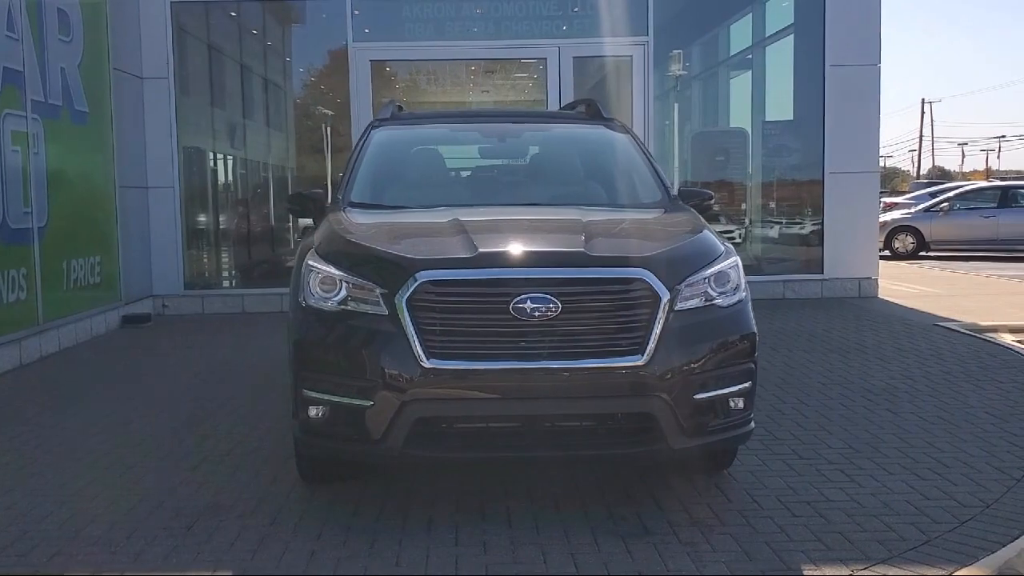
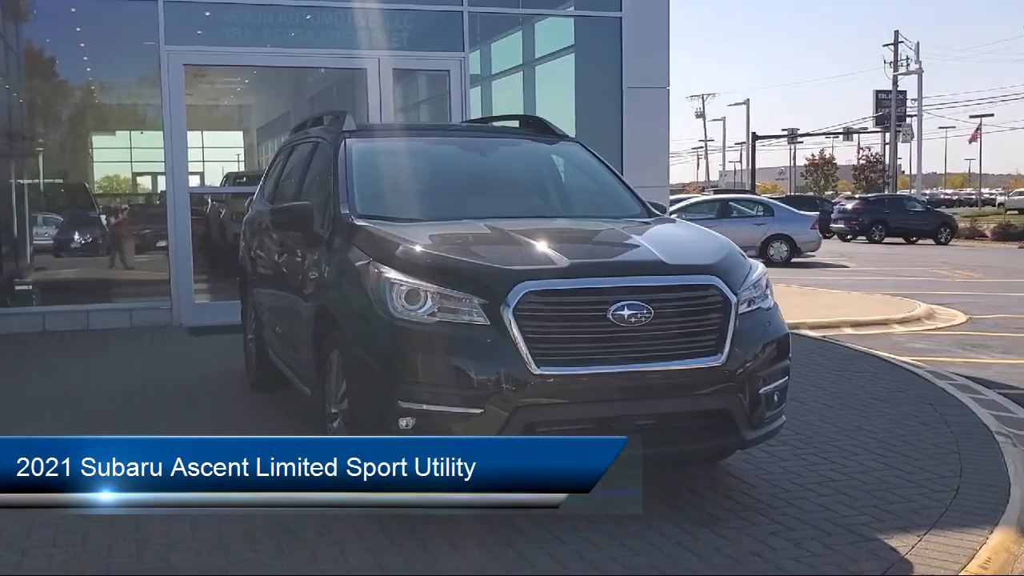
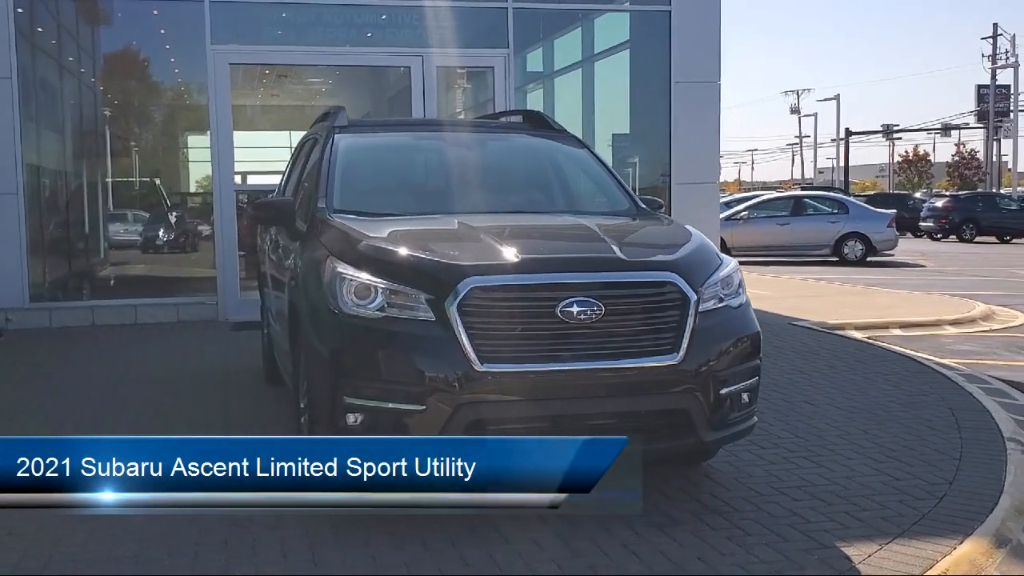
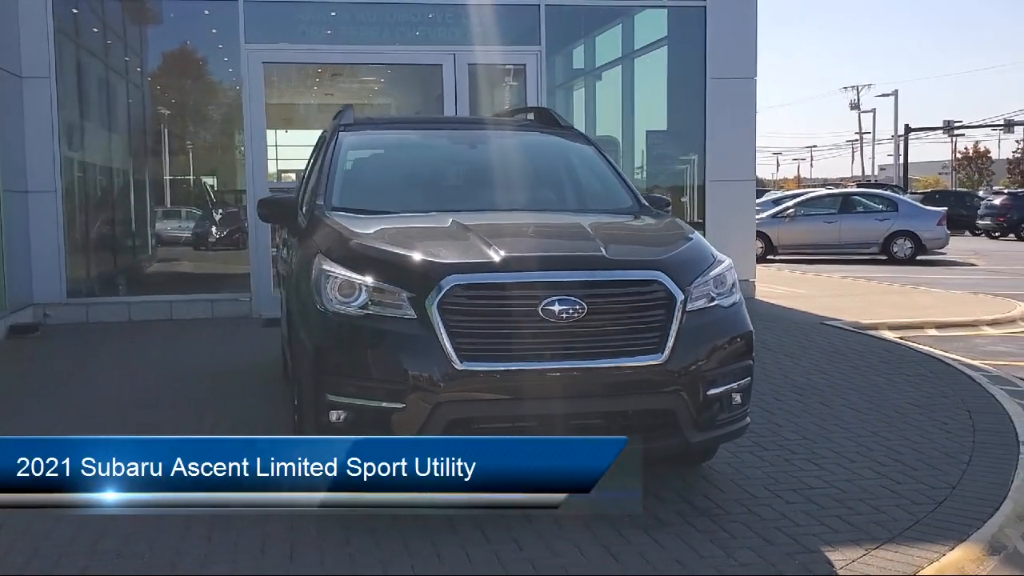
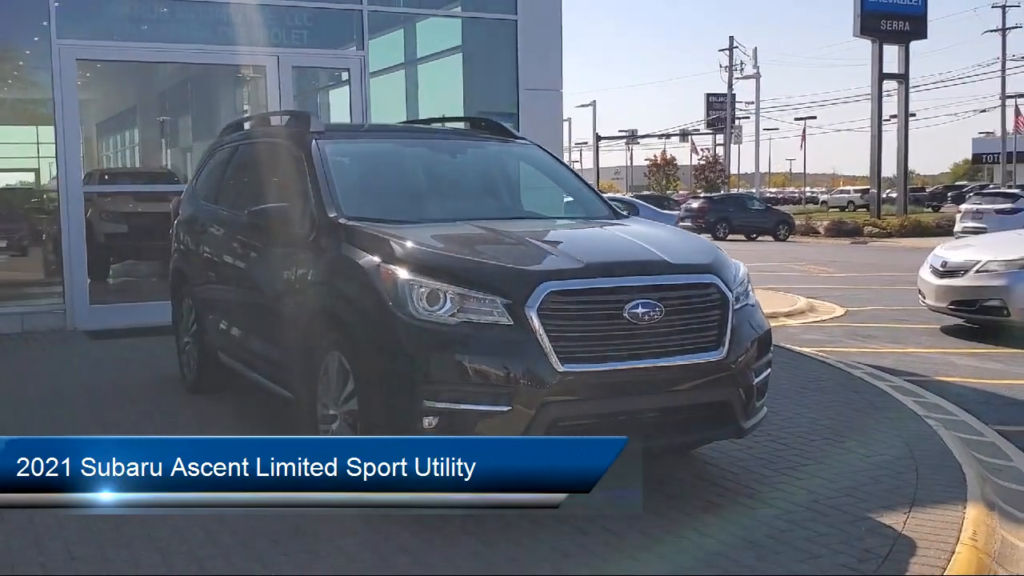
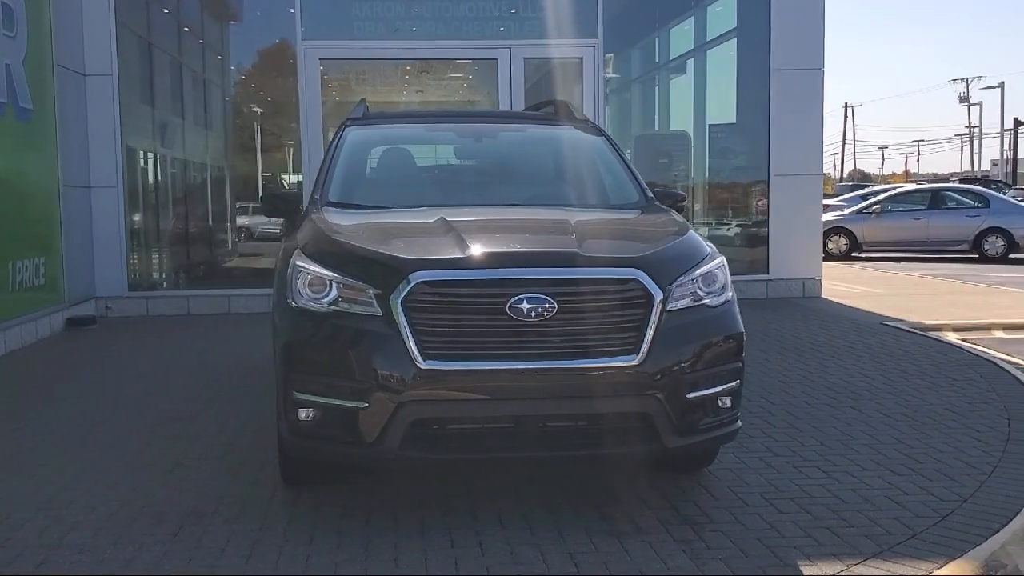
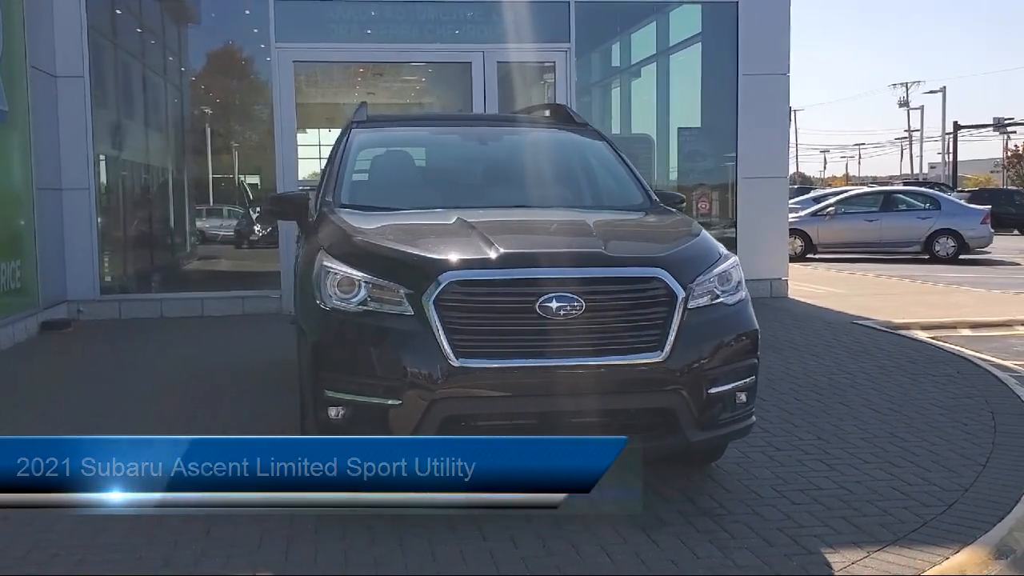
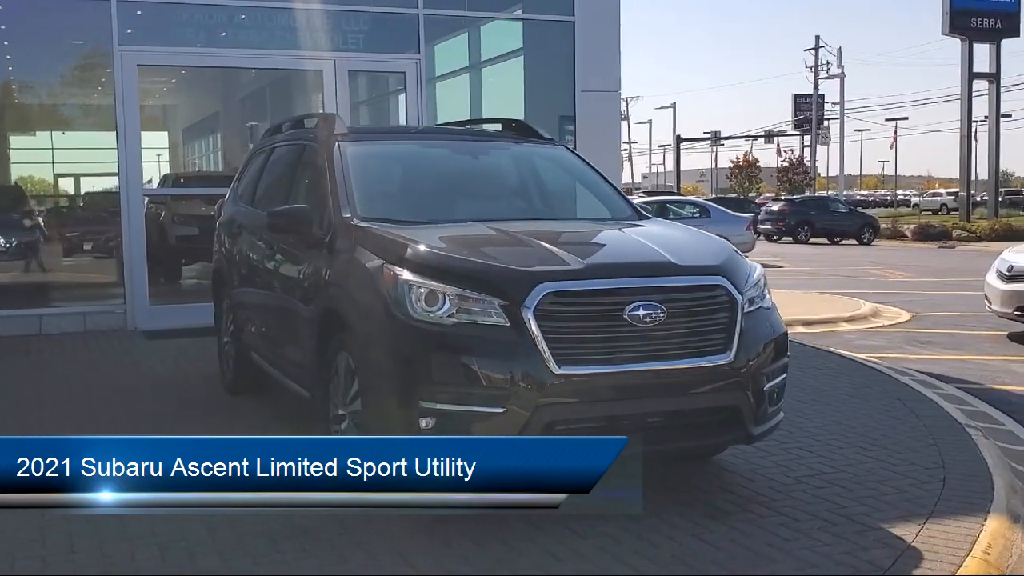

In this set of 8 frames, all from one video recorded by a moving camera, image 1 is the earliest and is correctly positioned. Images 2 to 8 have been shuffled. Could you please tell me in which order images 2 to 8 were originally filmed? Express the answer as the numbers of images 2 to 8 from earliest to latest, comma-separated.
6, 7, 4, 3, 2, 8, 5
